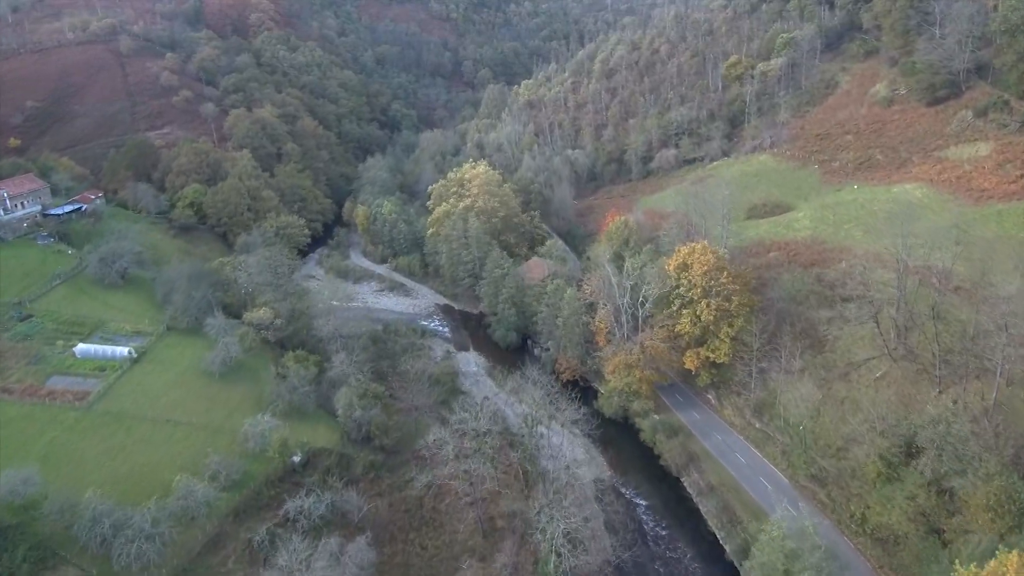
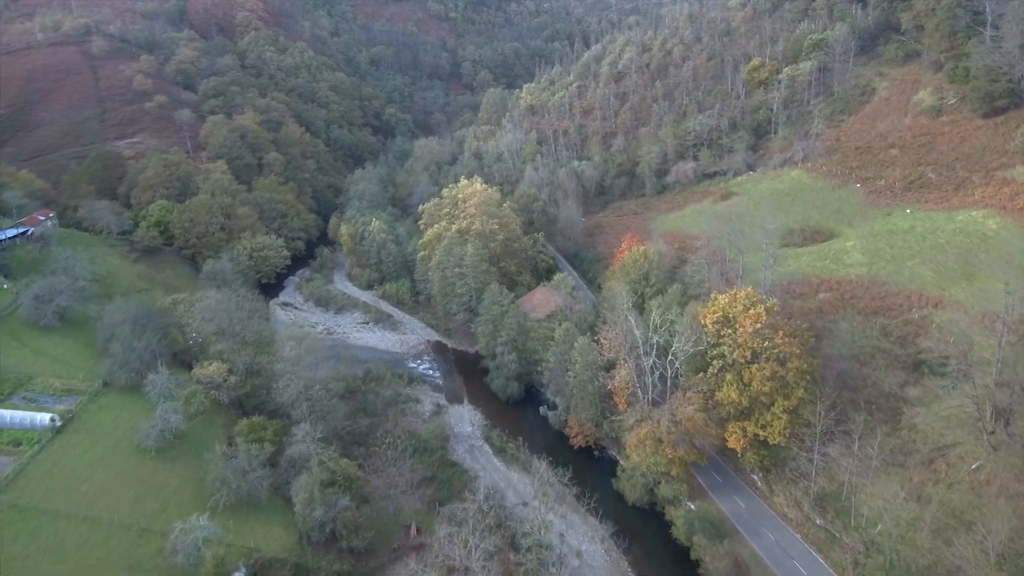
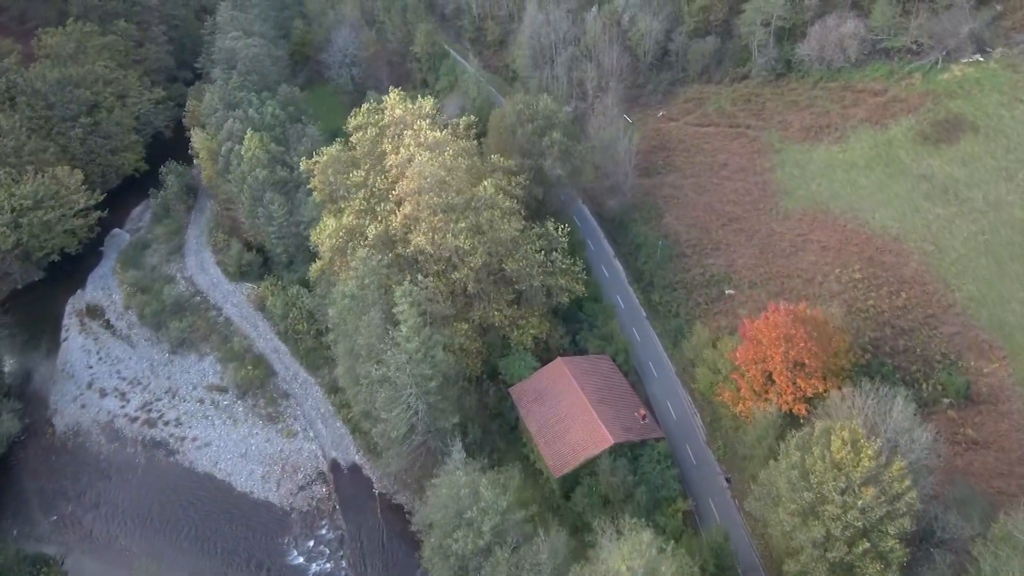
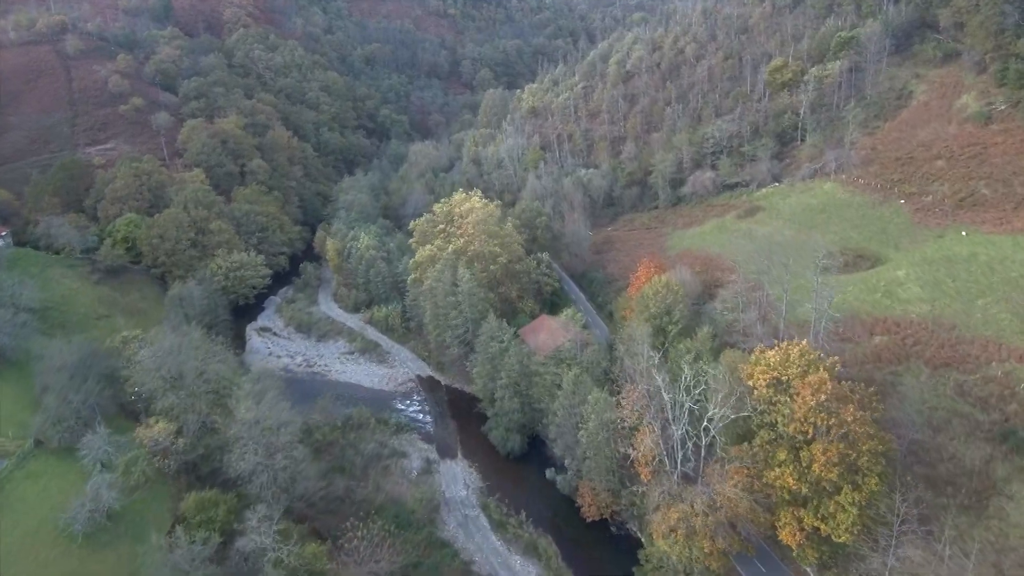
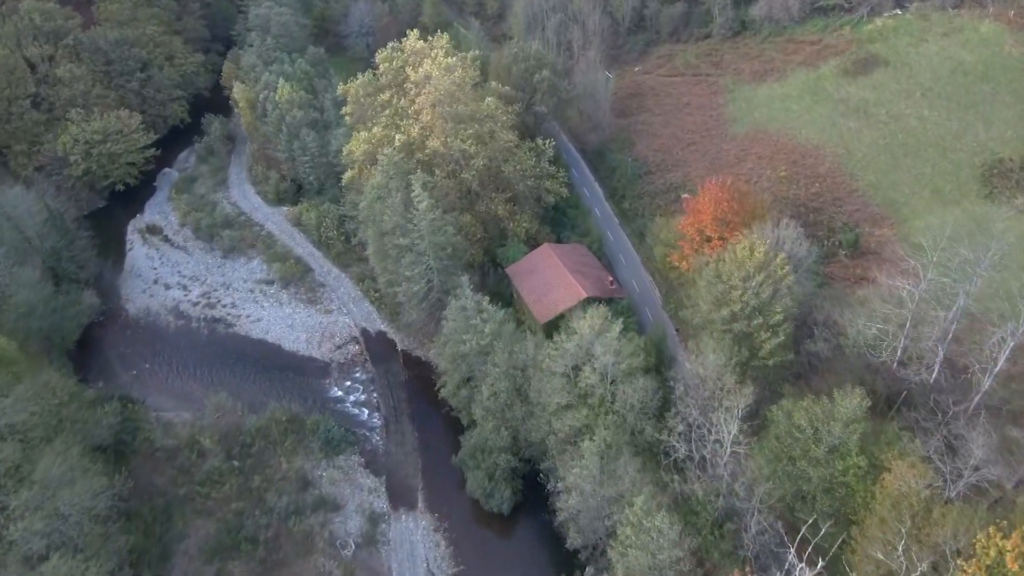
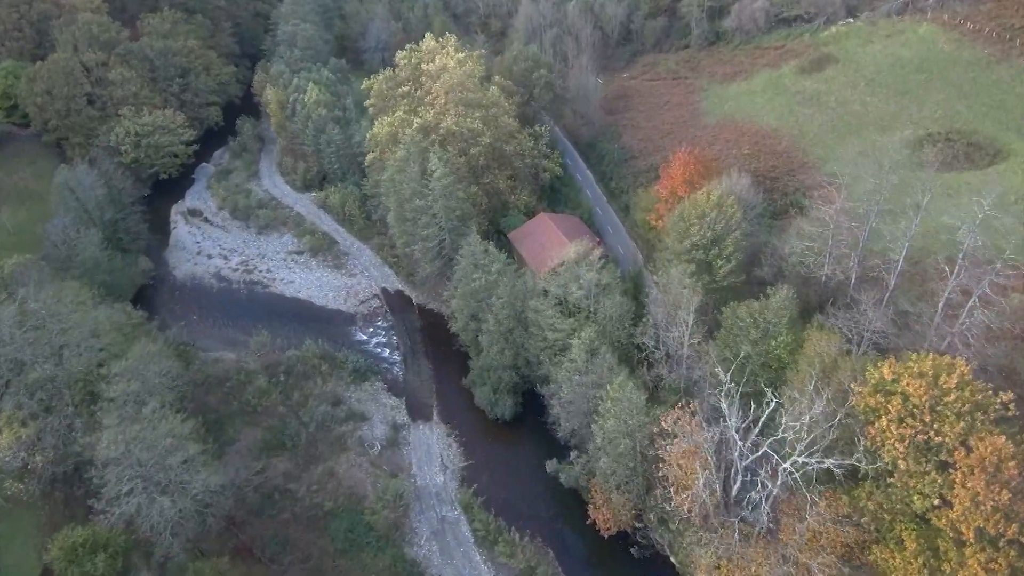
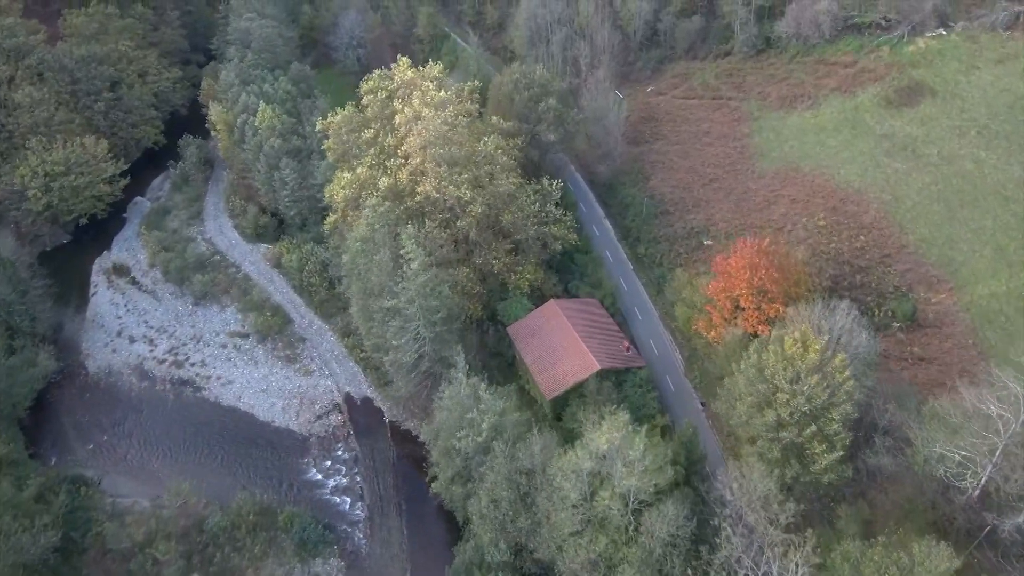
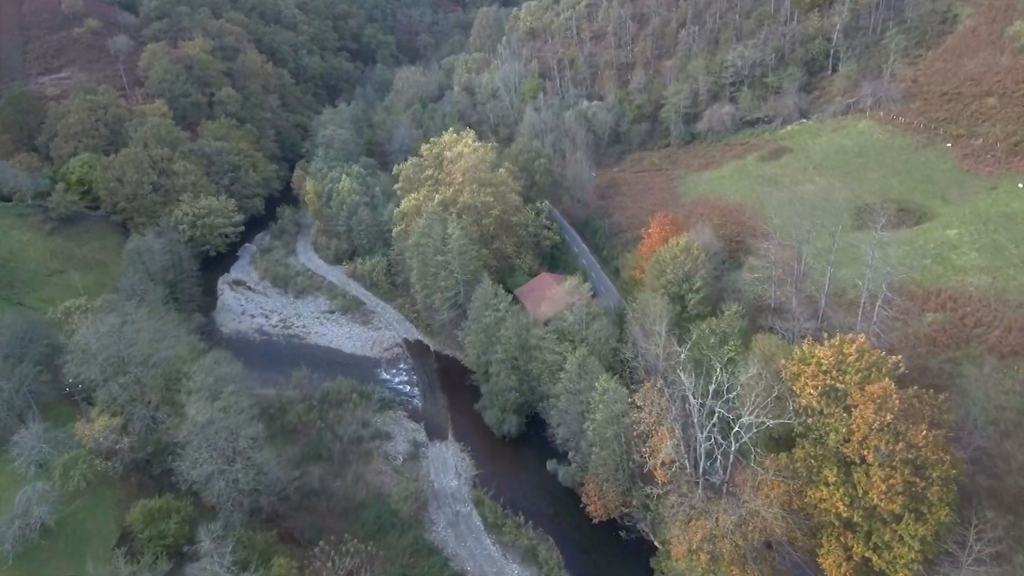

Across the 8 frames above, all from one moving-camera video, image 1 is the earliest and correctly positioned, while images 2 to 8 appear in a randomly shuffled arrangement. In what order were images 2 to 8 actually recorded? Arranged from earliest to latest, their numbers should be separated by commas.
2, 4, 8, 6, 5, 7, 3
